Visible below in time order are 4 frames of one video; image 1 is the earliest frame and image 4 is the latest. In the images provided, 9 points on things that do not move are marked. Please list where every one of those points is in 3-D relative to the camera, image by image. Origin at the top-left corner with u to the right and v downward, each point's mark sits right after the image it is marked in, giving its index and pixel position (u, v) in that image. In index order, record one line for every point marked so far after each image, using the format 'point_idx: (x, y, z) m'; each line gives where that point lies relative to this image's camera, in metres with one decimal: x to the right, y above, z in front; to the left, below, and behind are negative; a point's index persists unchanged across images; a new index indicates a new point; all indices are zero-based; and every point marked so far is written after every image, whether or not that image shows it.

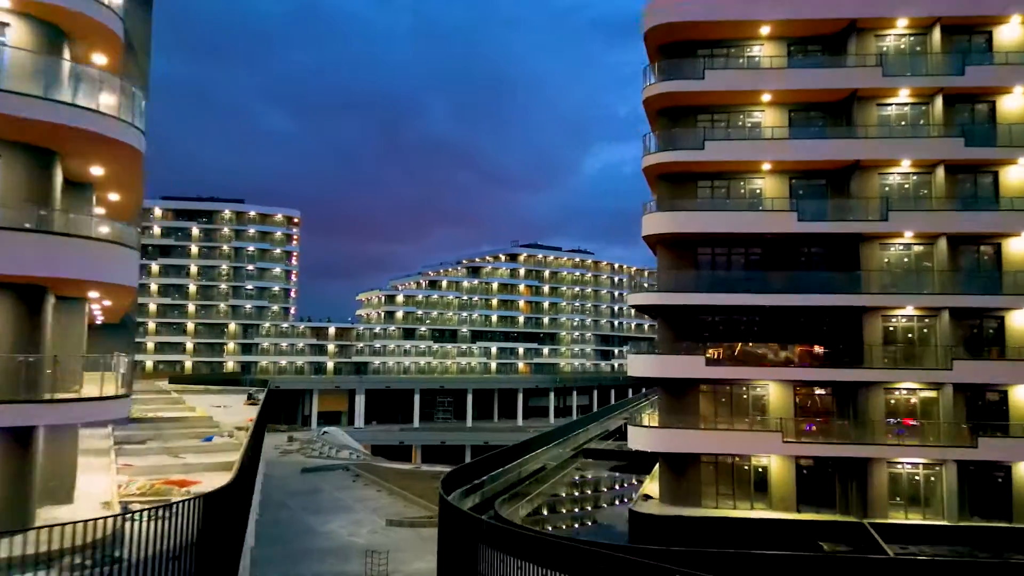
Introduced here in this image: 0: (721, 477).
0: (+5.5, -5.0, +20.1) m
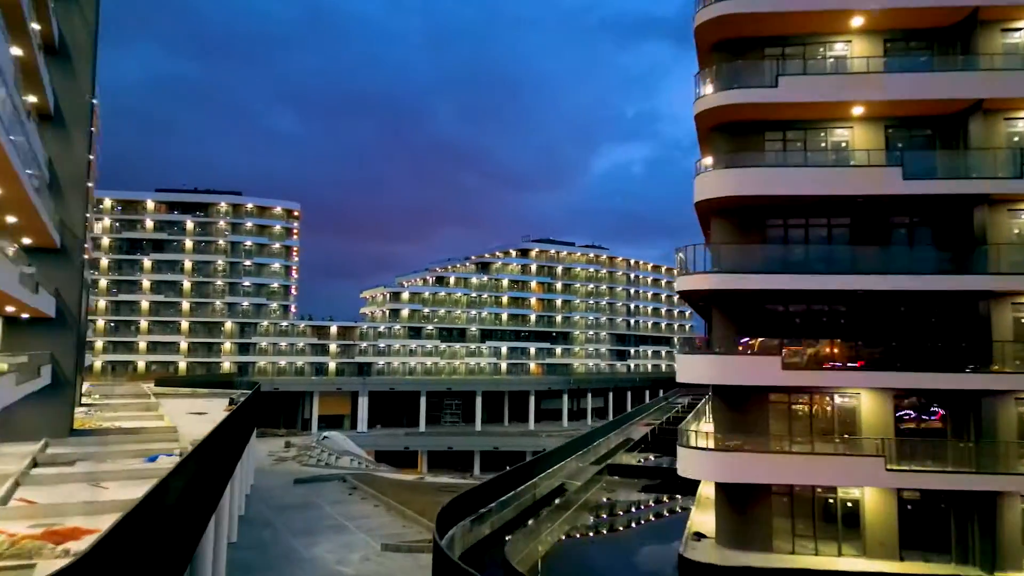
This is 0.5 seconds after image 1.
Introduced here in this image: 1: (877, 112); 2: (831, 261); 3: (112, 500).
0: (+5.9, -4.6, +15.6) m
1: (+7.9, +3.8, +16.6) m
2: (+6.4, +0.5, +15.5) m
3: (-7.0, -3.7, +13.4) m
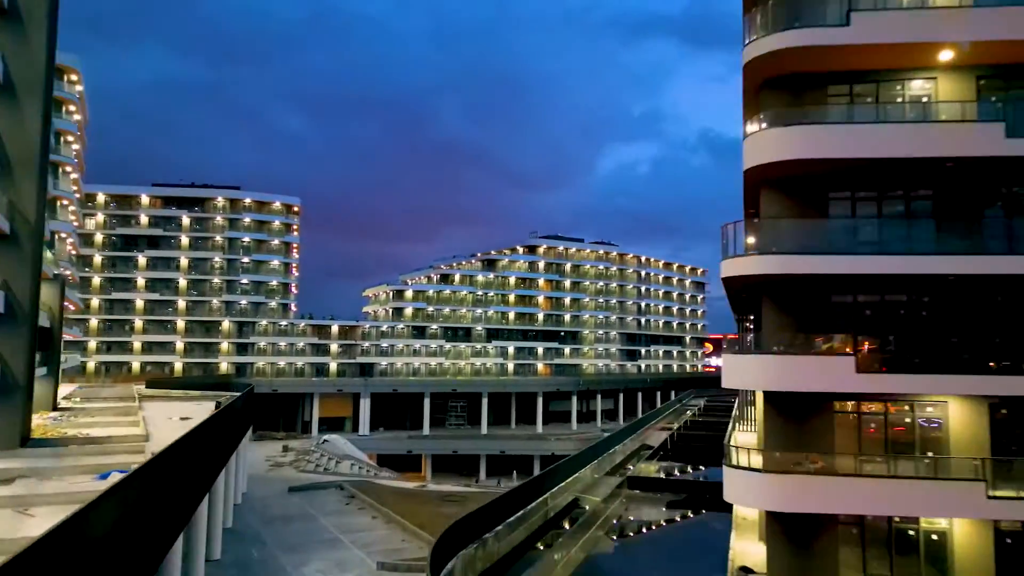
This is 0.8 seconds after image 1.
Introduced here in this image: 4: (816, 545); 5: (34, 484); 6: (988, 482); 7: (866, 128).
0: (+6.0, -4.3, +12.9) m
1: (+8.1, +4.1, +13.8) m
2: (+6.6, +0.8, +12.7) m
3: (-6.8, -3.5, +10.8) m
4: (+5.0, -4.3, +12.8) m
5: (-9.6, -3.9, +15.4) m
6: (+7.6, -3.1, +12.2) m
7: (+6.1, +2.7, +13.2) m
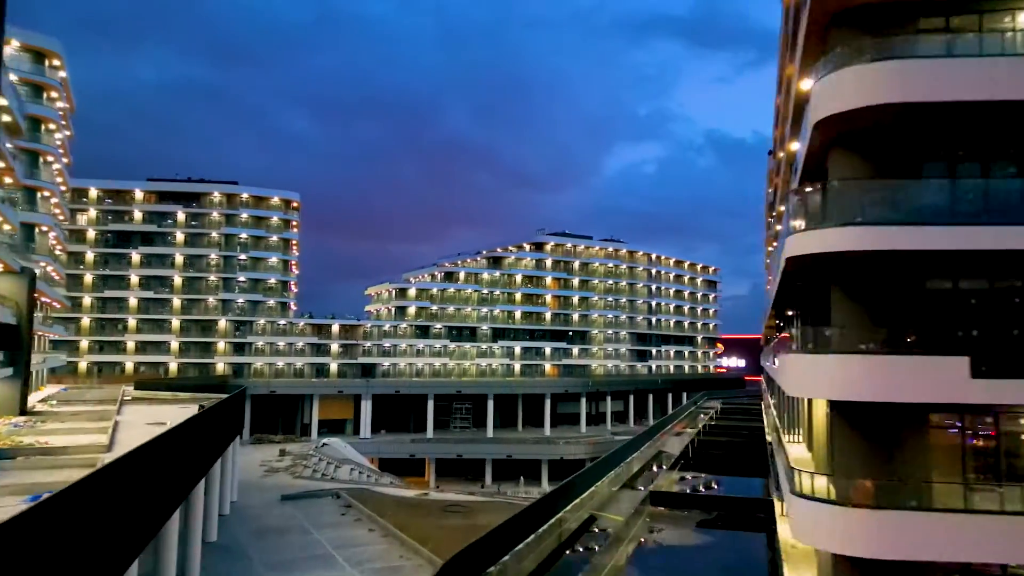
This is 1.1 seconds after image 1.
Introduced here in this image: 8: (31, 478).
0: (+6.2, -4.1, +10.2) m
1: (+8.2, +4.3, +11.2) m
2: (+6.7, +1.0, +10.1) m
3: (-6.7, -3.3, +8.2) m
4: (+5.2, -4.1, +10.1) m
5: (-9.5, -3.7, +12.8) m
6: (+7.7, -2.9, +9.5) m
7: (+6.2, +3.0, +10.5) m
8: (-10.0, -4.0, +16.0) m
